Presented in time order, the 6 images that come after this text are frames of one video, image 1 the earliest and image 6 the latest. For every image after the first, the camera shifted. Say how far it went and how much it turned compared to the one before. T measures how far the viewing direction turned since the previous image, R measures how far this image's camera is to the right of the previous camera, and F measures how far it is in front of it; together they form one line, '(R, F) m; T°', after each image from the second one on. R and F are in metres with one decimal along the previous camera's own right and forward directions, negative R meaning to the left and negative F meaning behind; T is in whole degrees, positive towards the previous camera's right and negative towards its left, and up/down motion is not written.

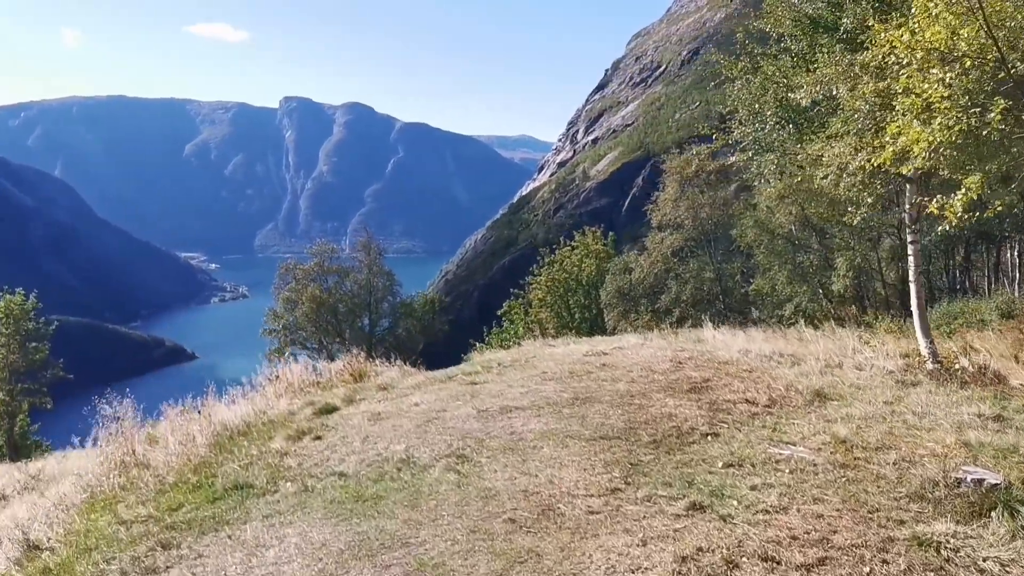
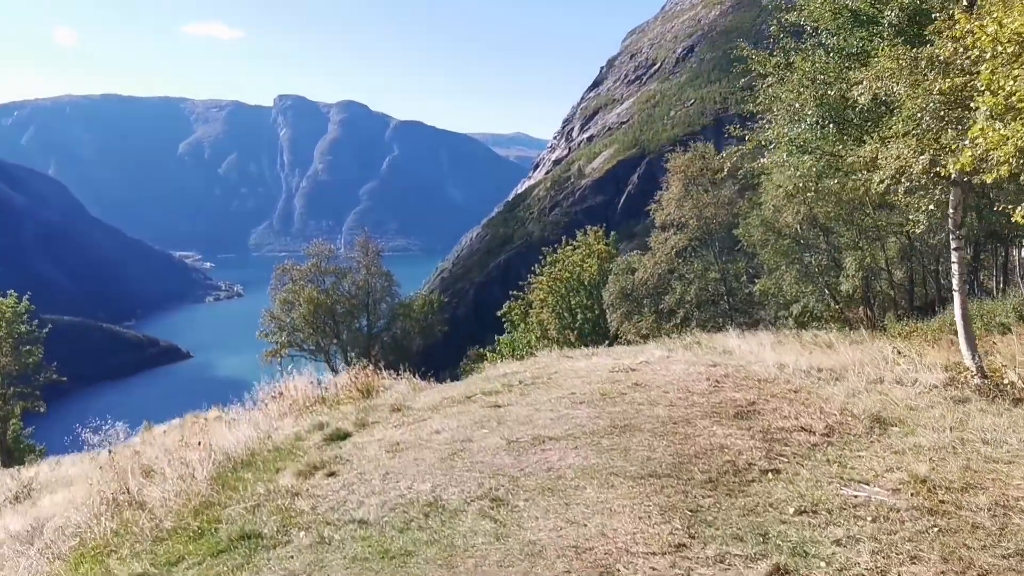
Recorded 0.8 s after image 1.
(-0.3, +0.5) m; 0°
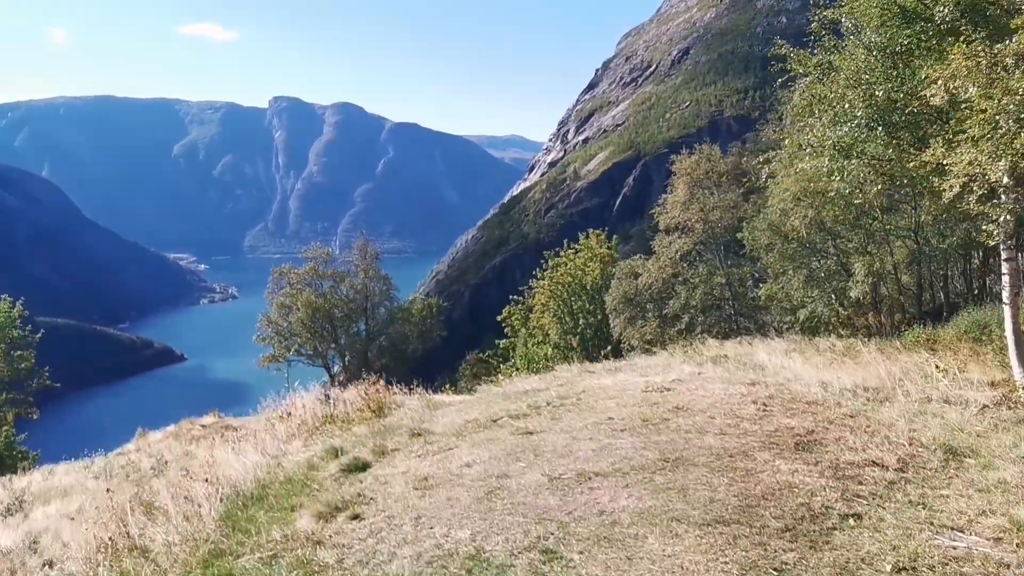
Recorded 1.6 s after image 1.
(-0.4, +0.5) m; 0°
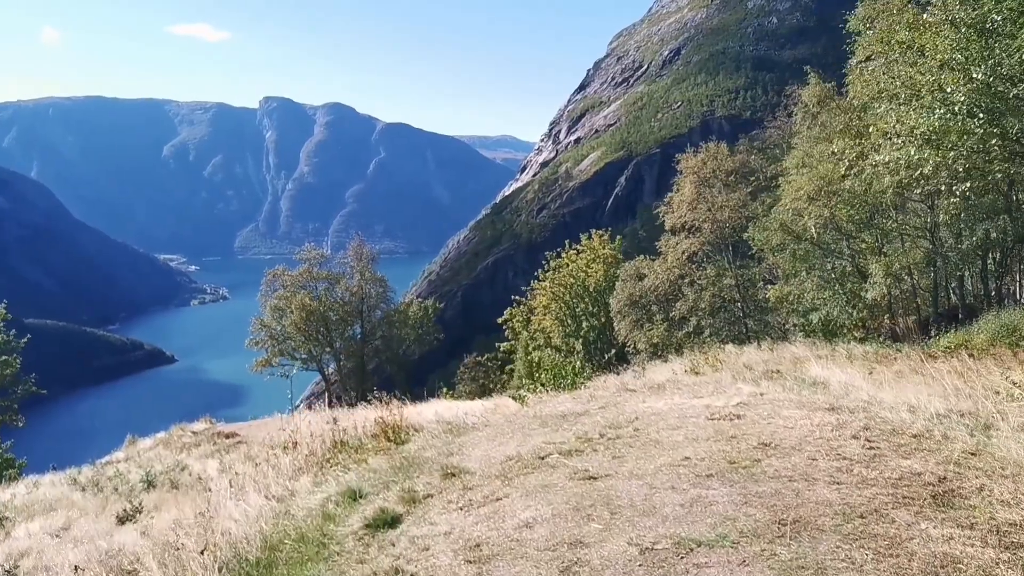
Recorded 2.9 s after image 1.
(-0.5, +1.0) m; +1°
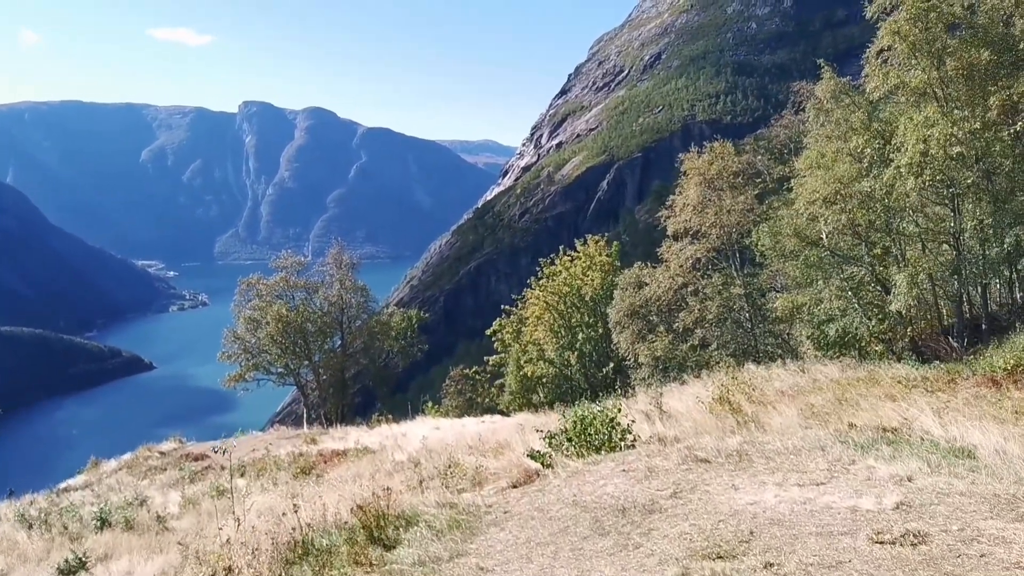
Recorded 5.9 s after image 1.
(-0.5, +2.3) m; +2°
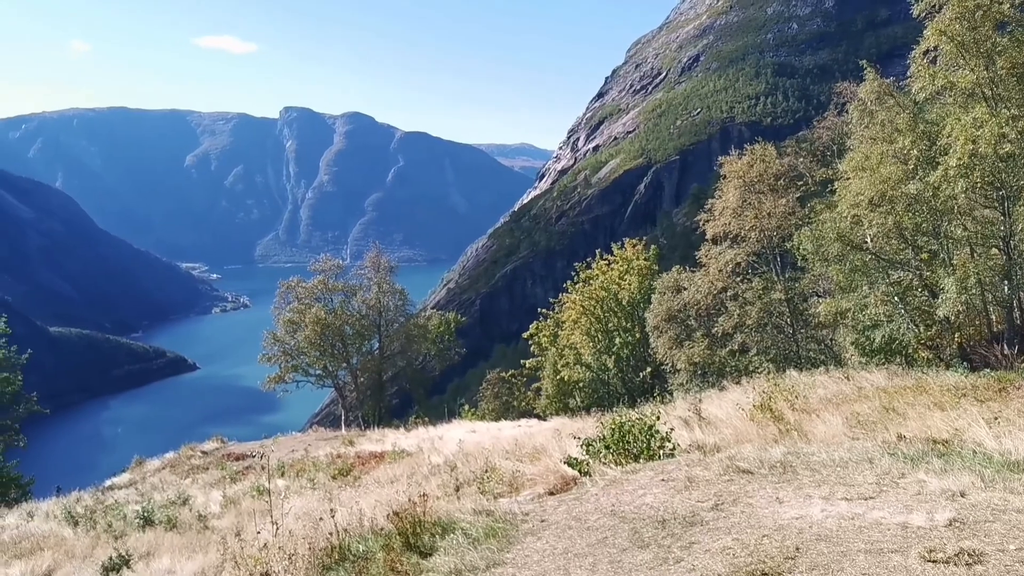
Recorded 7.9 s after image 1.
(0.0, 0.0) m; -3°
